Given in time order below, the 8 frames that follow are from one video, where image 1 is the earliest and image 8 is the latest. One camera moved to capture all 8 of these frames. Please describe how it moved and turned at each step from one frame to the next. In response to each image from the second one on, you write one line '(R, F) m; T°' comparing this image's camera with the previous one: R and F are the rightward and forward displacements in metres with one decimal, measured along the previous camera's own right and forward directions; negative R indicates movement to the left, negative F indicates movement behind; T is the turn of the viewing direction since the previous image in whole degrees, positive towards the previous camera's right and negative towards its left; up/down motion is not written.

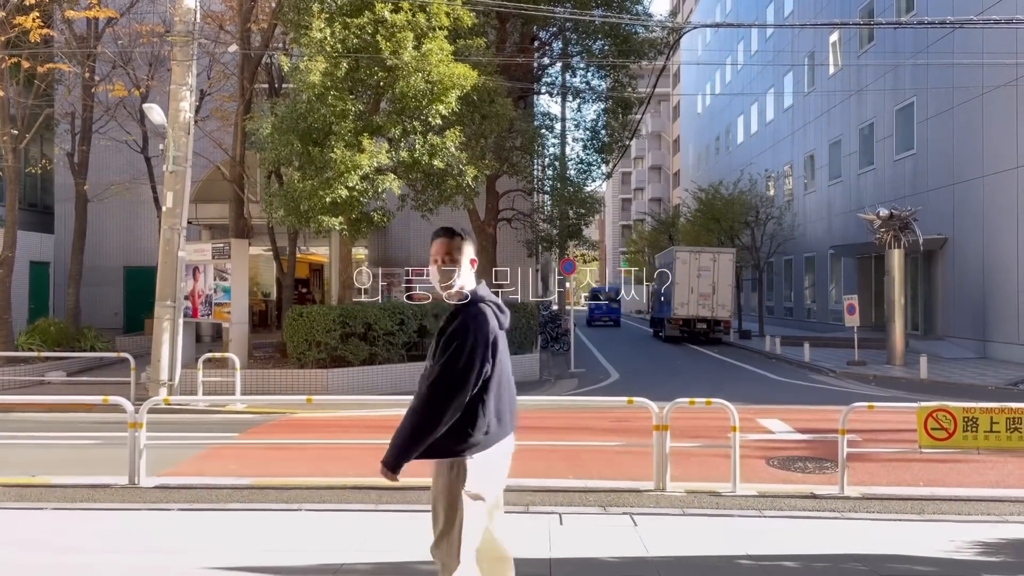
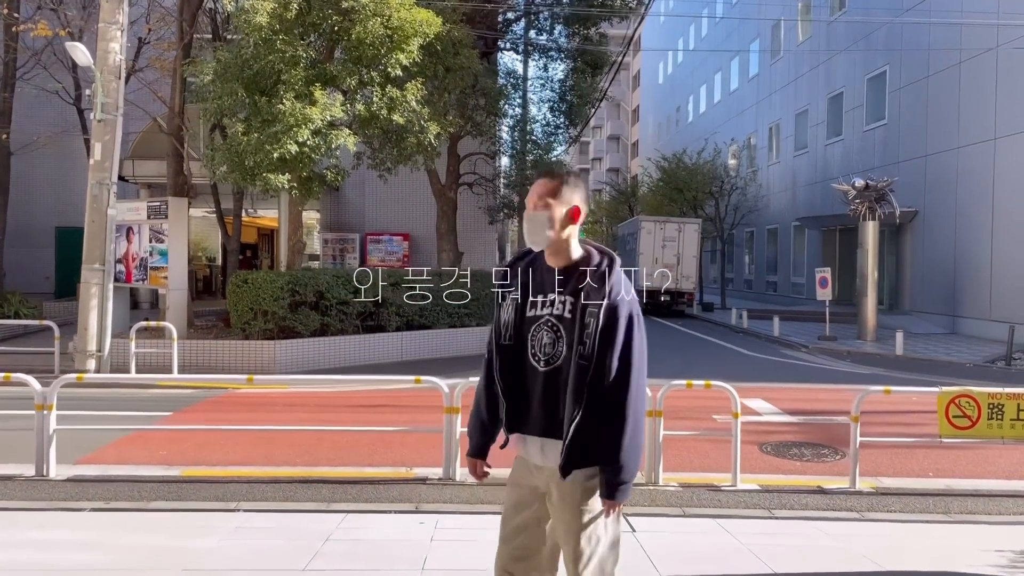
(-0.2, +1.0) m; +3°
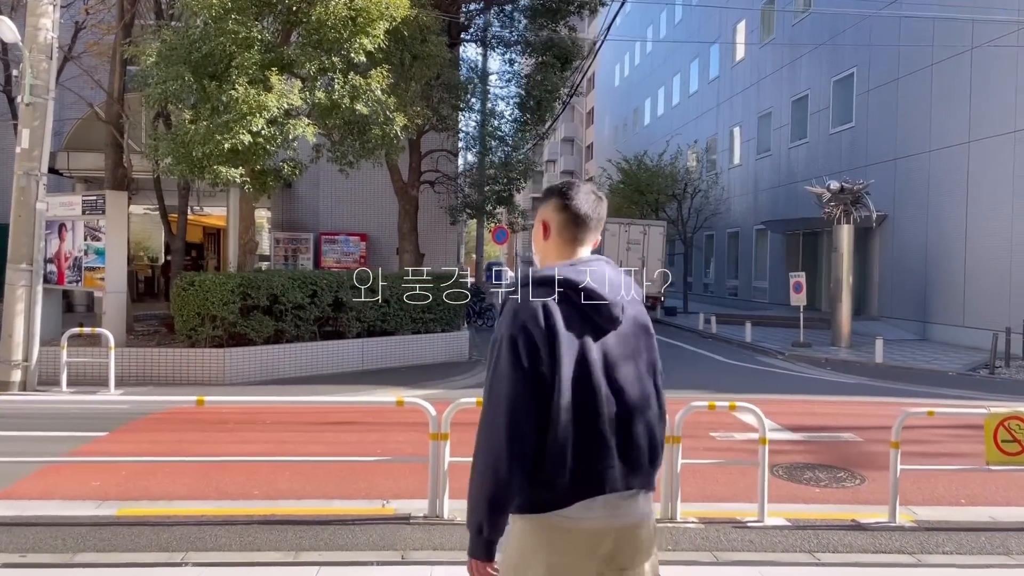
(-0.3, +0.9) m; +3°
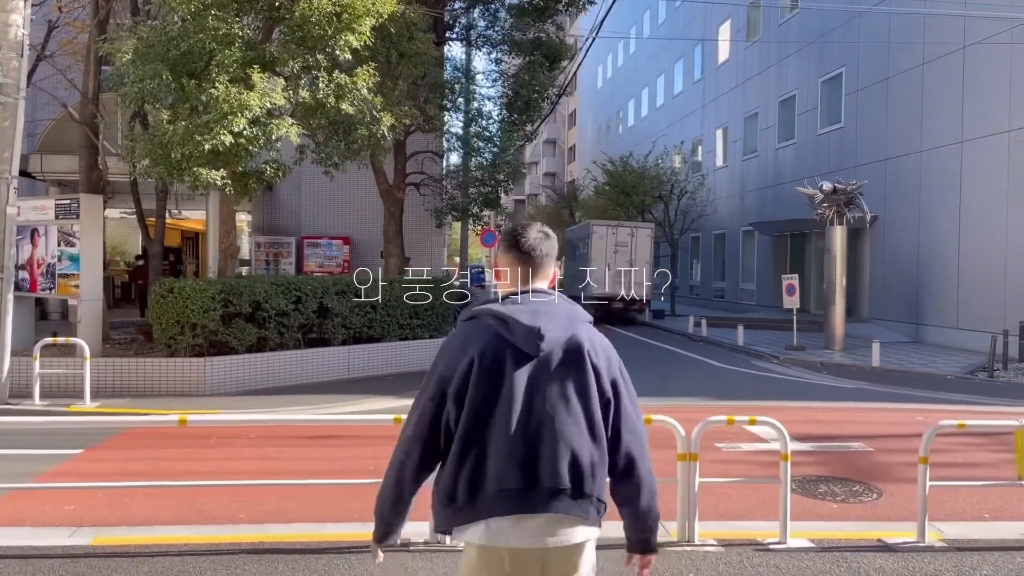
(-0.1, +0.4) m; +1°
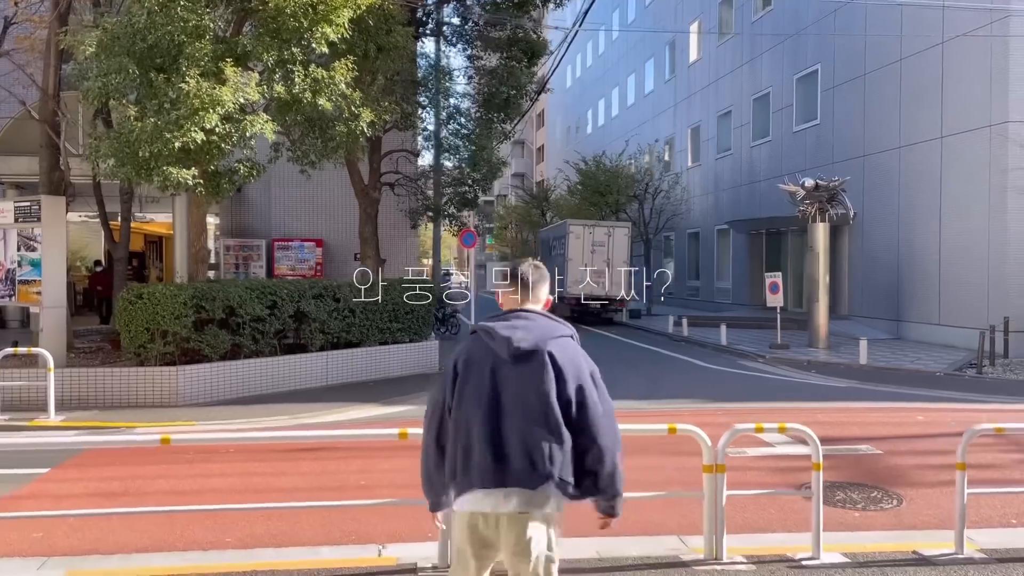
(-0.3, +0.4) m; +2°
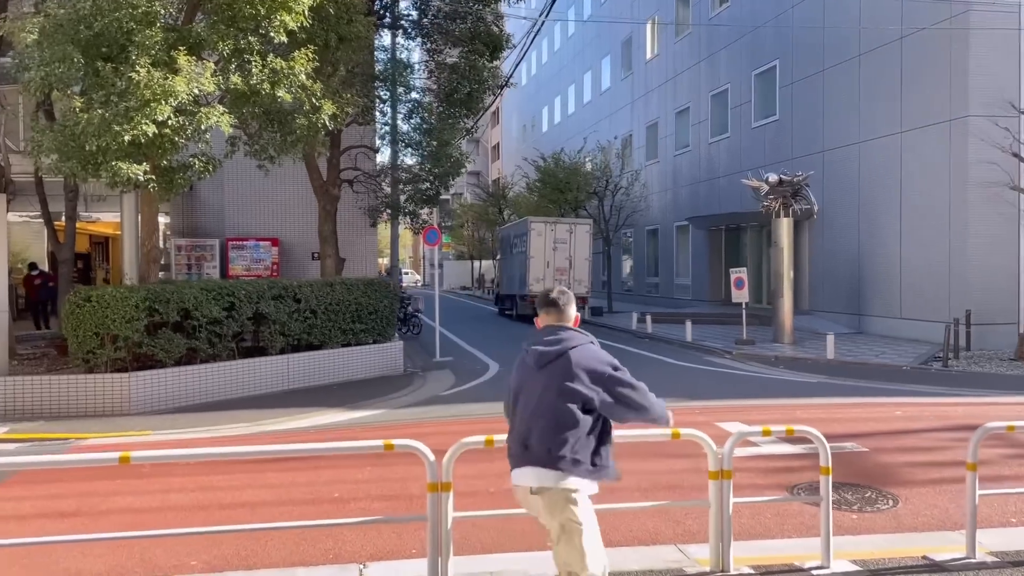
(-0.2, +0.4) m; +3°
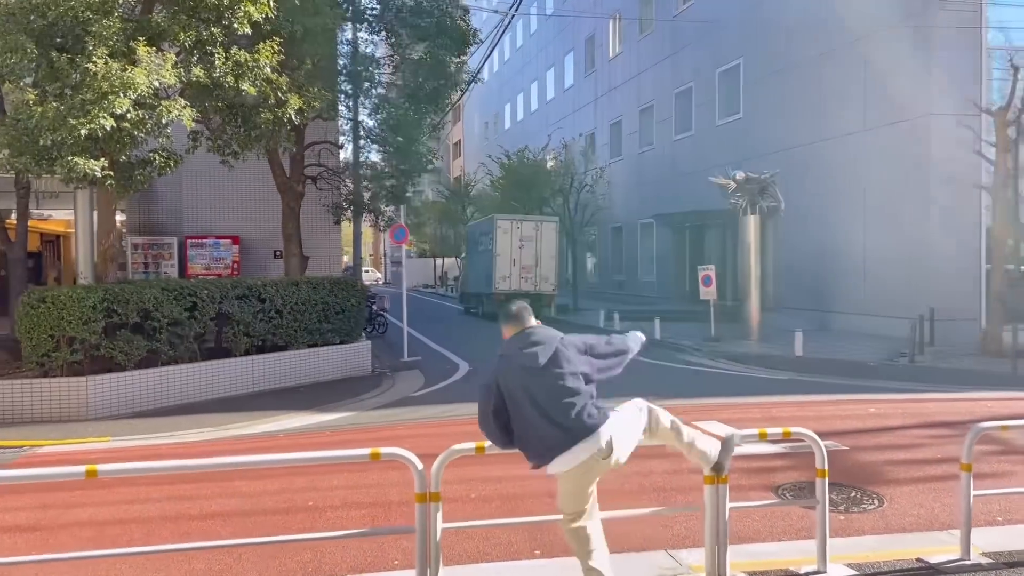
(-0.2, +0.2) m; +3°
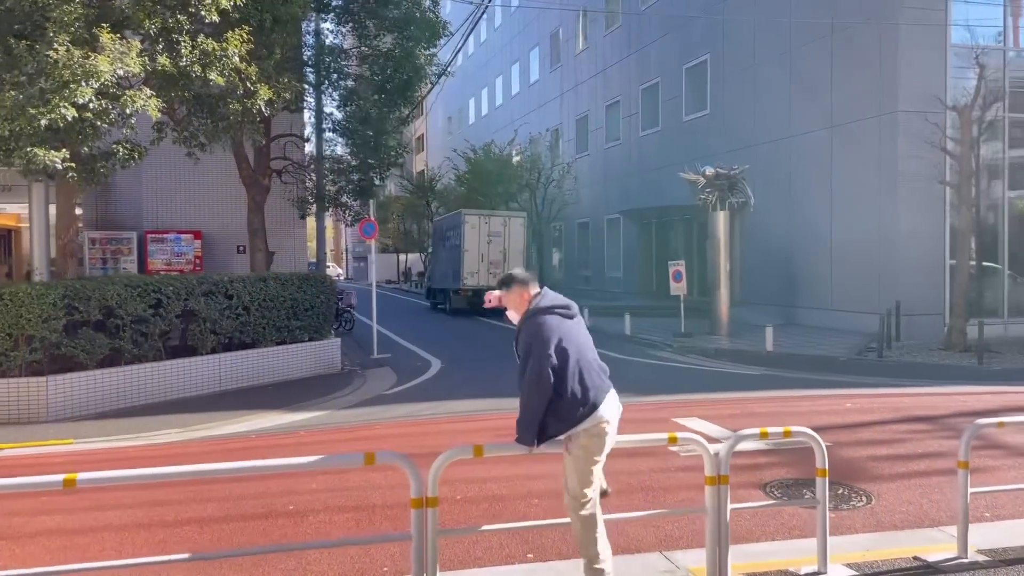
(-0.2, +0.2) m; +3°
